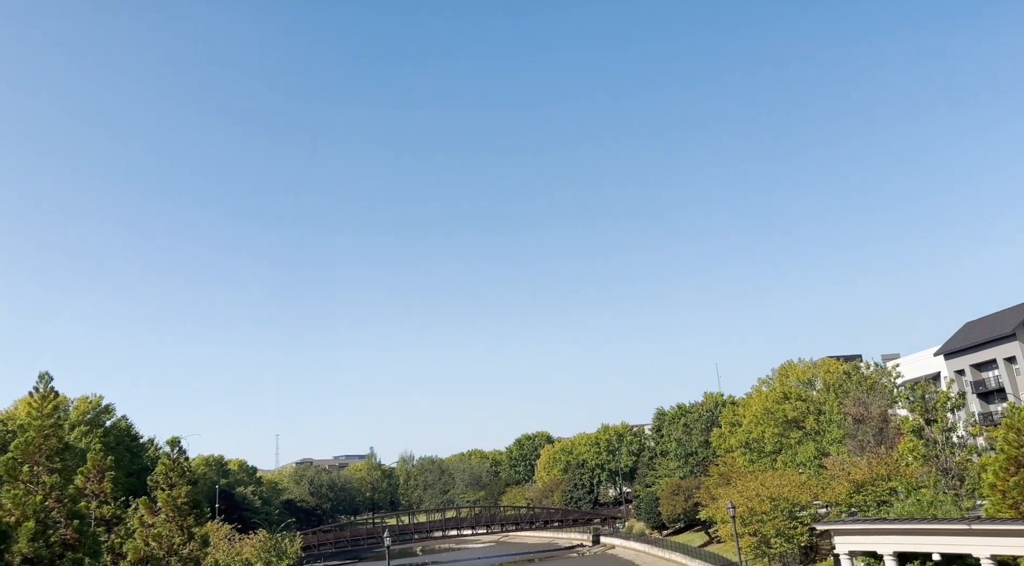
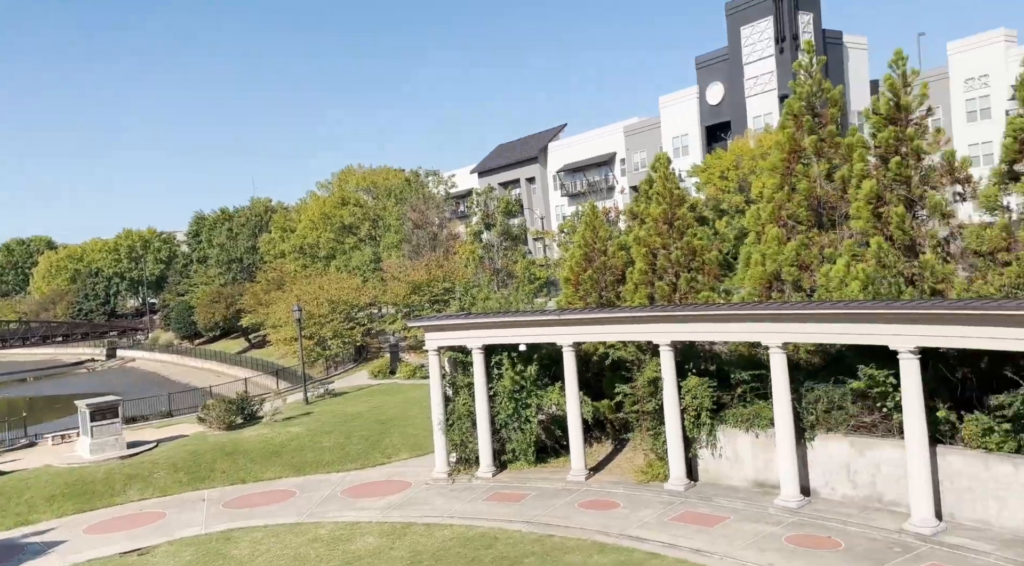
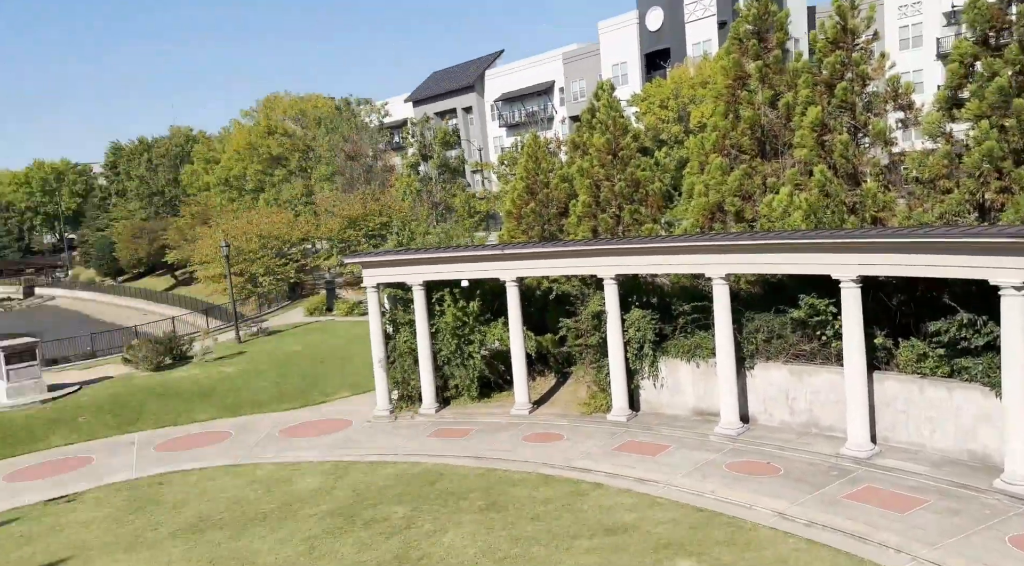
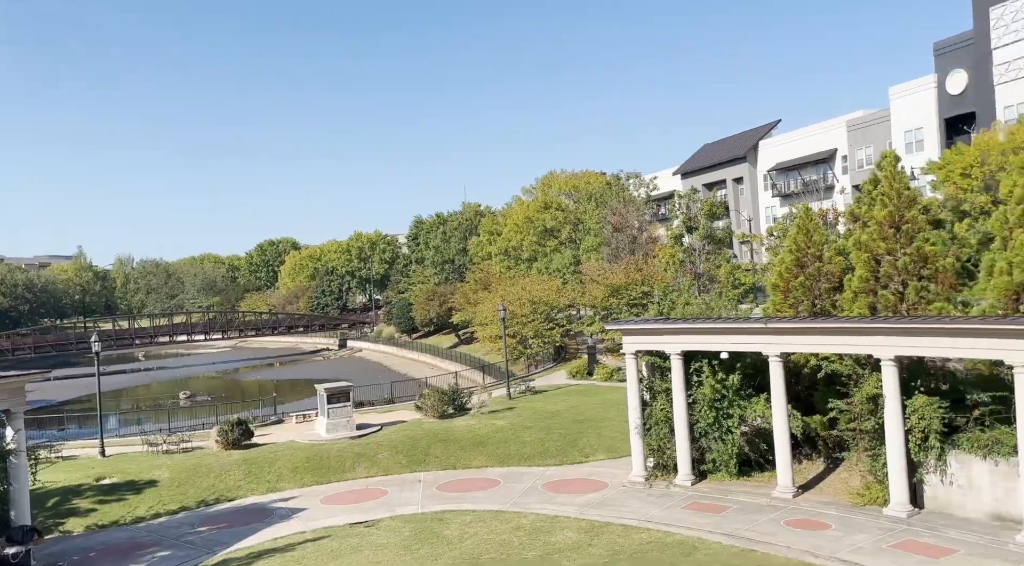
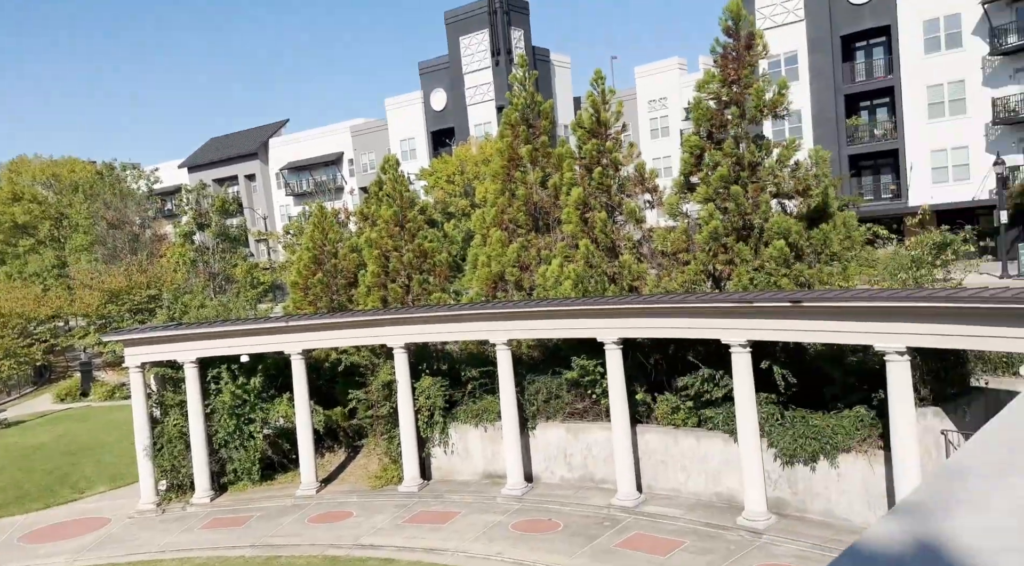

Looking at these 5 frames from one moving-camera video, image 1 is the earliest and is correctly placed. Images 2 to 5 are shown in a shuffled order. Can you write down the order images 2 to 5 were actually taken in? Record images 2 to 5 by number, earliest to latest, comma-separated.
4, 2, 5, 3
